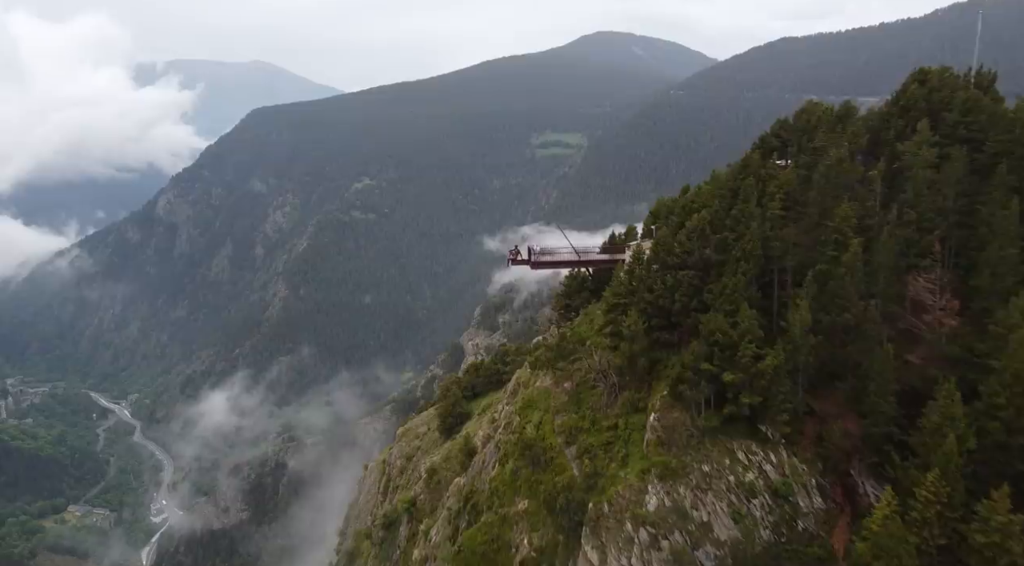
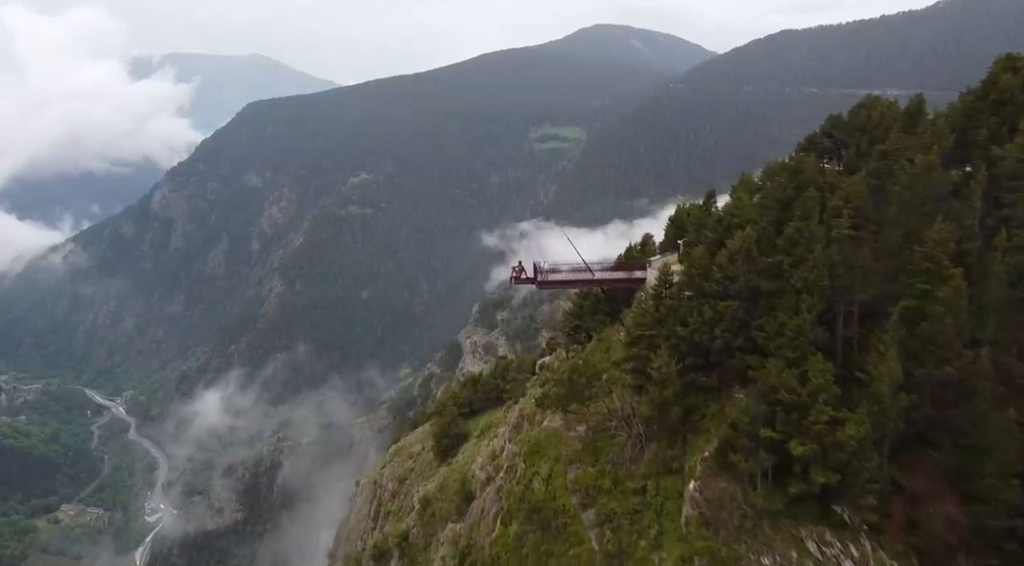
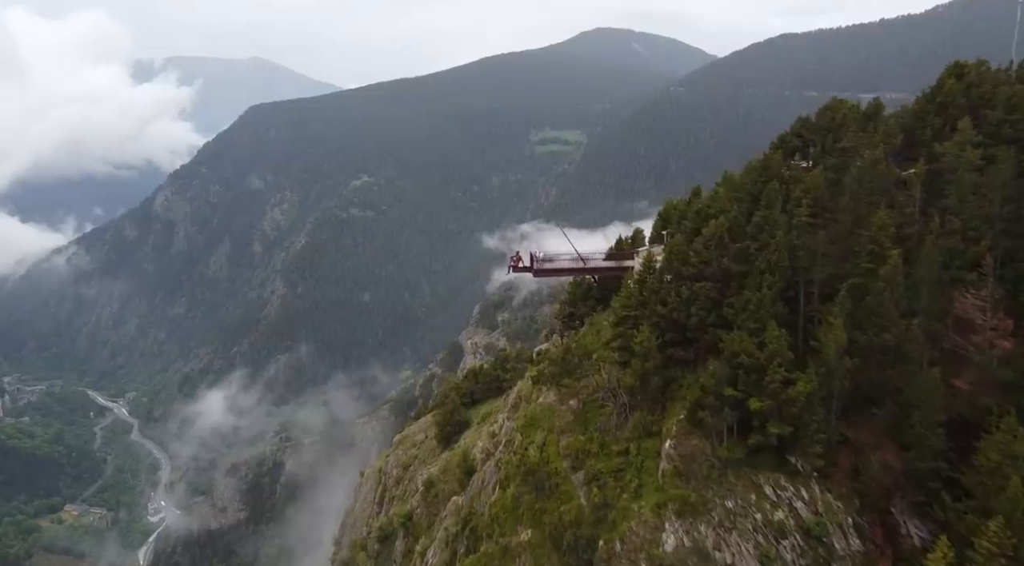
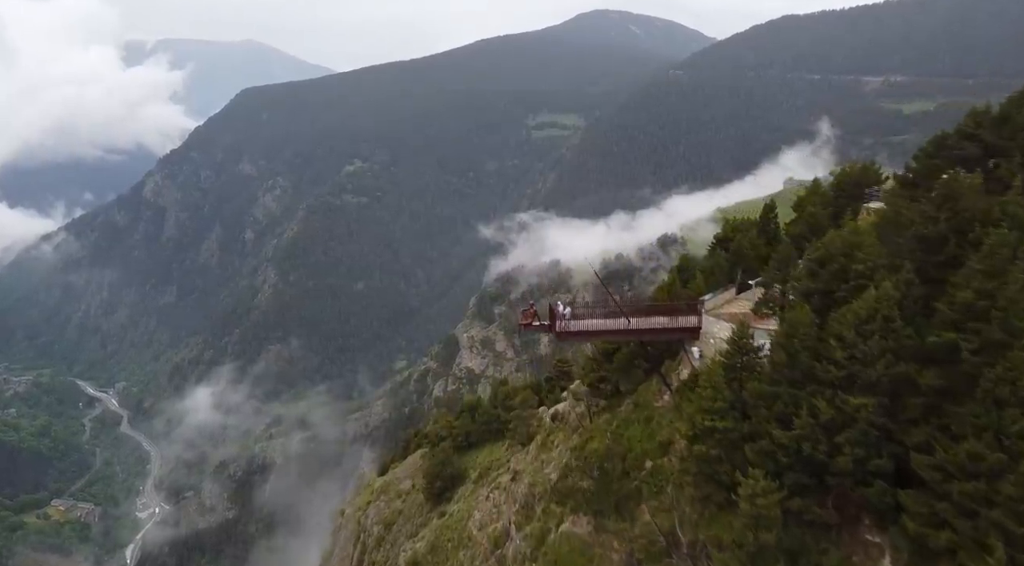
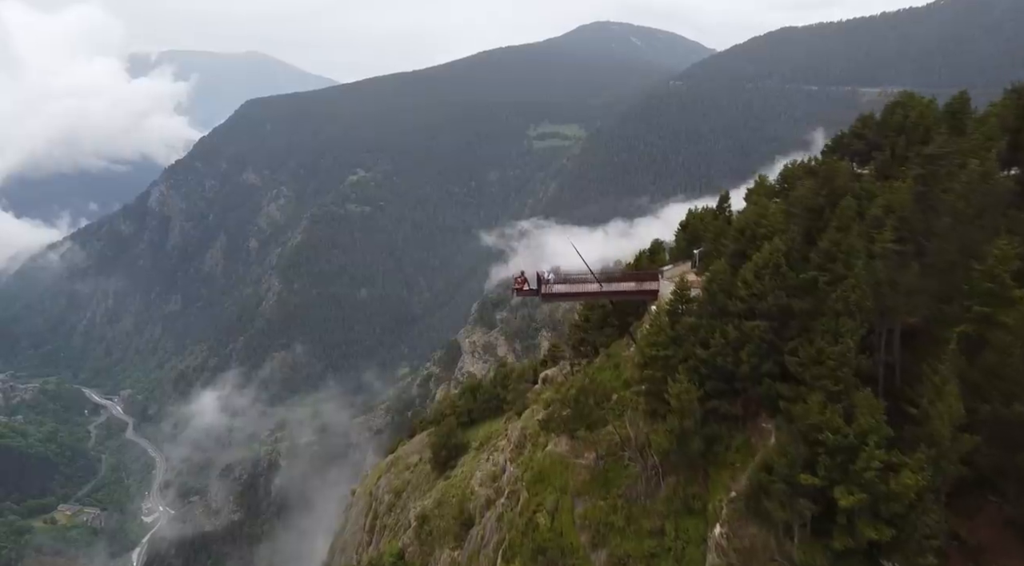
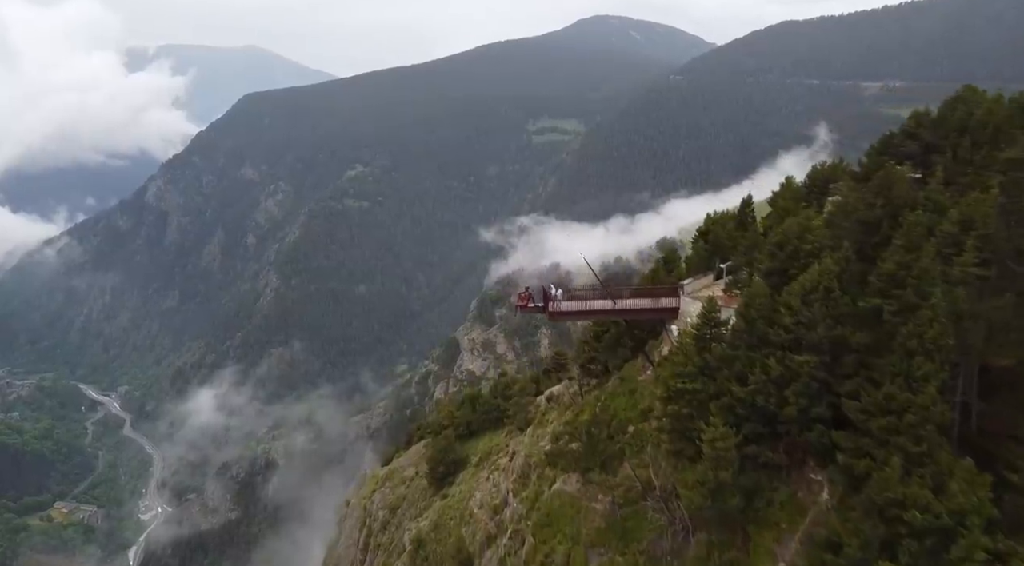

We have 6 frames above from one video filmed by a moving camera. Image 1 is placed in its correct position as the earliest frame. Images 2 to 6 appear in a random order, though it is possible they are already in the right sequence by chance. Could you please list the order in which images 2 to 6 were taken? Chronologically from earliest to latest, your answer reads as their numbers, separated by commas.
3, 2, 5, 6, 4
